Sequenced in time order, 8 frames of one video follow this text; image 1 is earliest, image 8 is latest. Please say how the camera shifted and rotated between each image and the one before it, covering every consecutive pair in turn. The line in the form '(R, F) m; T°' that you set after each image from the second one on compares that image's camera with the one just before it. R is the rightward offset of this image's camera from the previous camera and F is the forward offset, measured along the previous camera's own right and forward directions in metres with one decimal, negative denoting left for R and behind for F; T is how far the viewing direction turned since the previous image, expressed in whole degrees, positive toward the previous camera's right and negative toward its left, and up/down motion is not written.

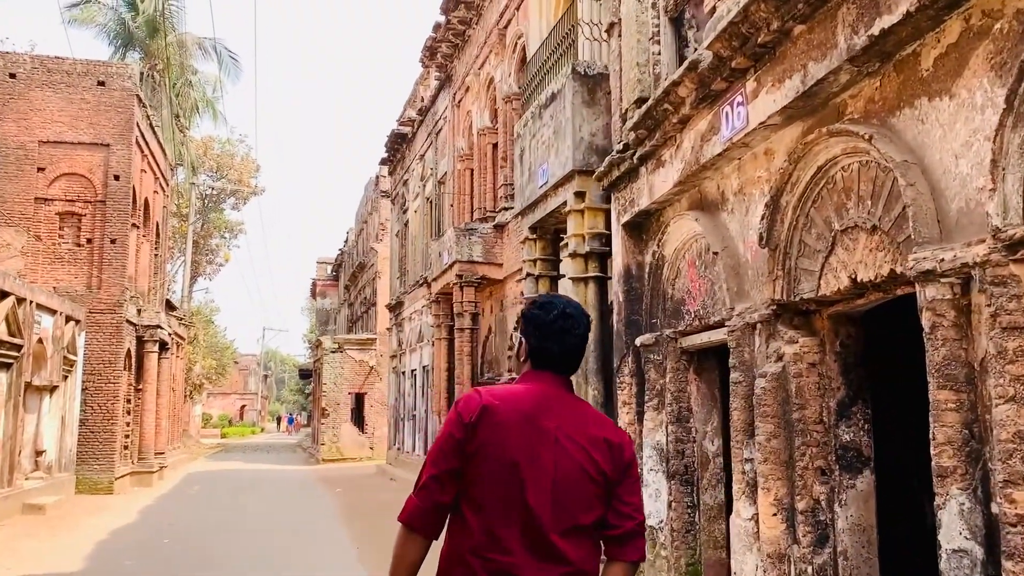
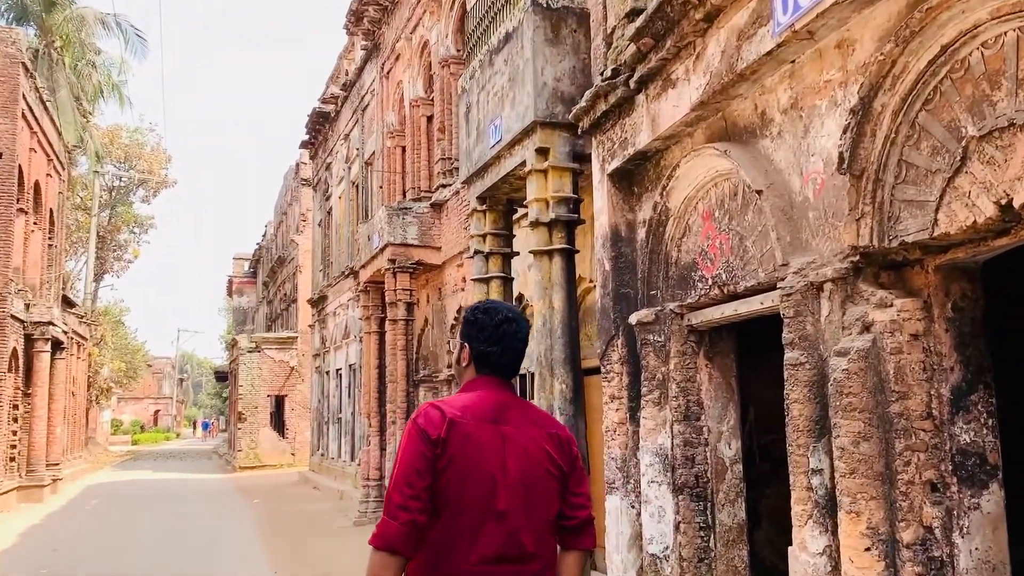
(-0.2, +1.5) m; +5°
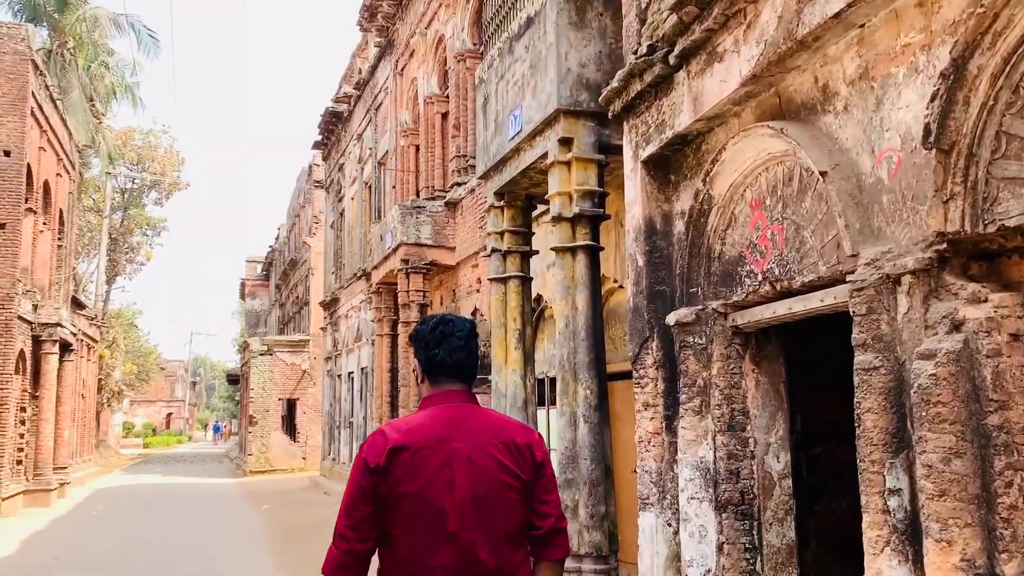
(-0.1, +0.4) m; -1°
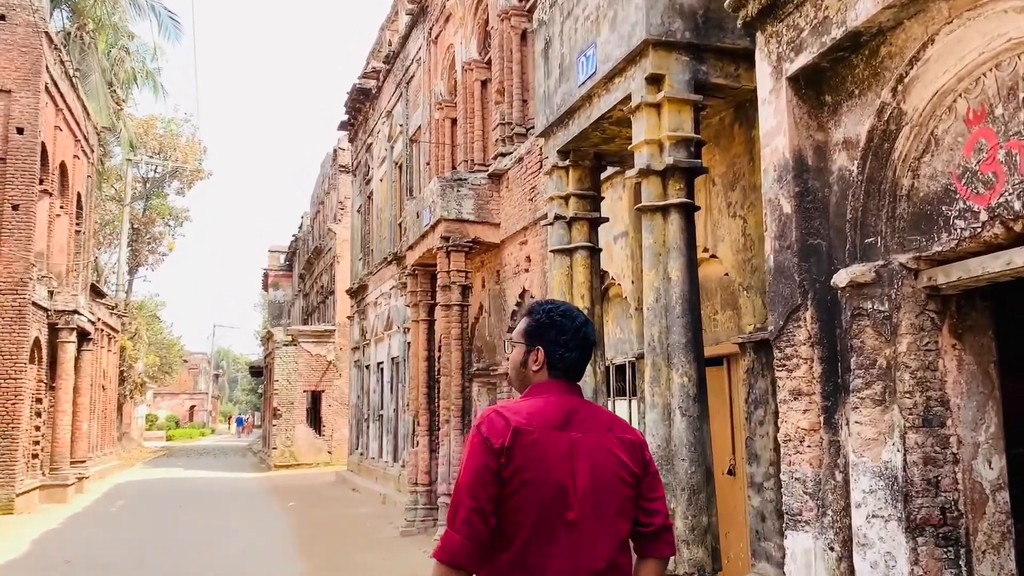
(-0.4, +1.1) m; -1°
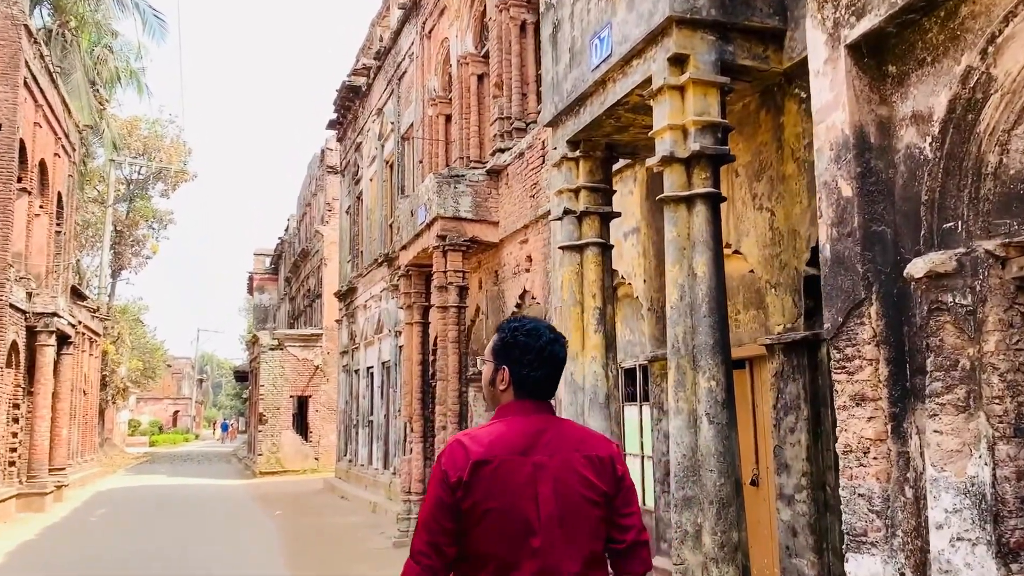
(-0.2, +0.4) m; +1°
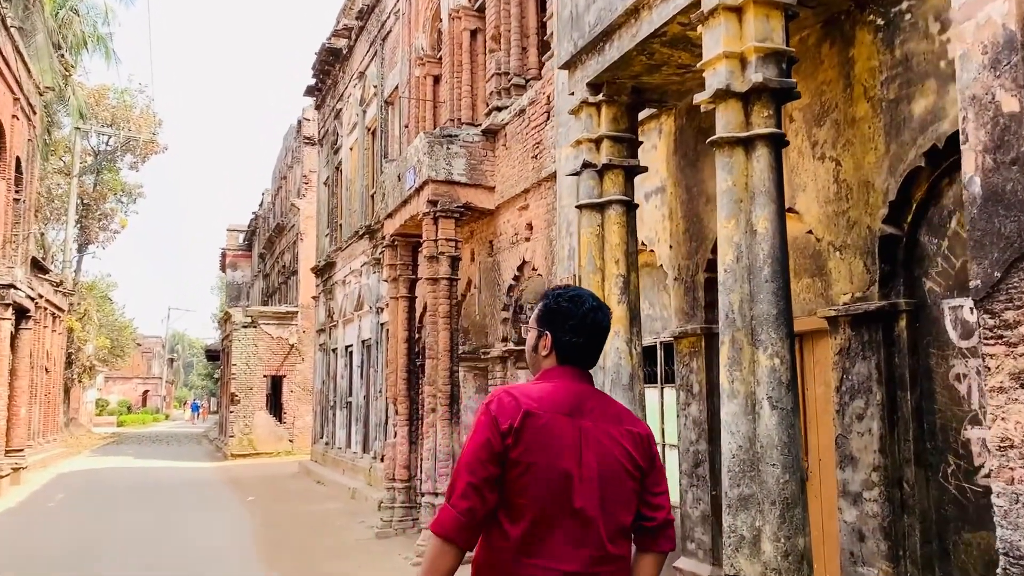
(-0.2, +0.9) m; +2°
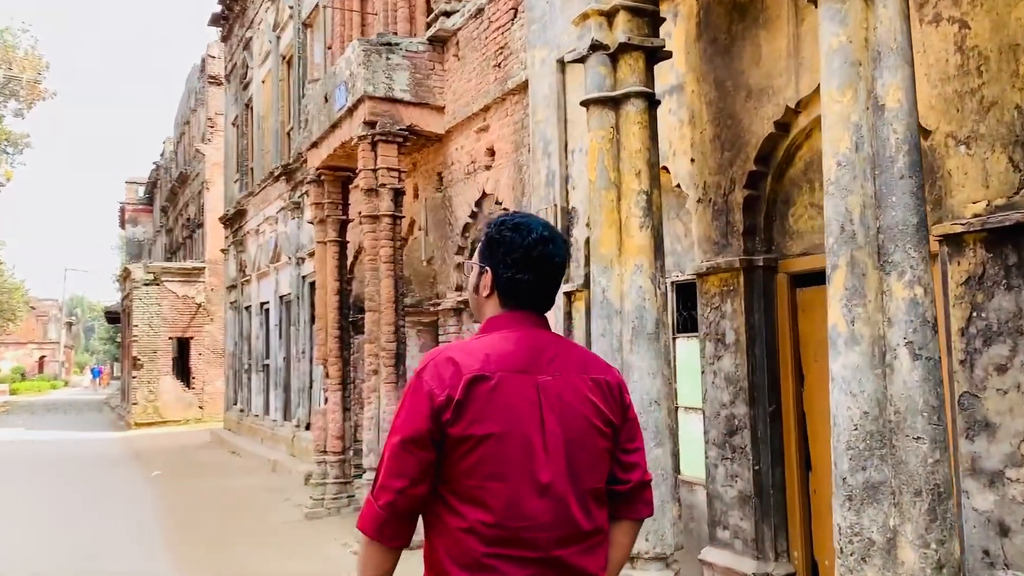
(-0.4, +1.4) m; +6°
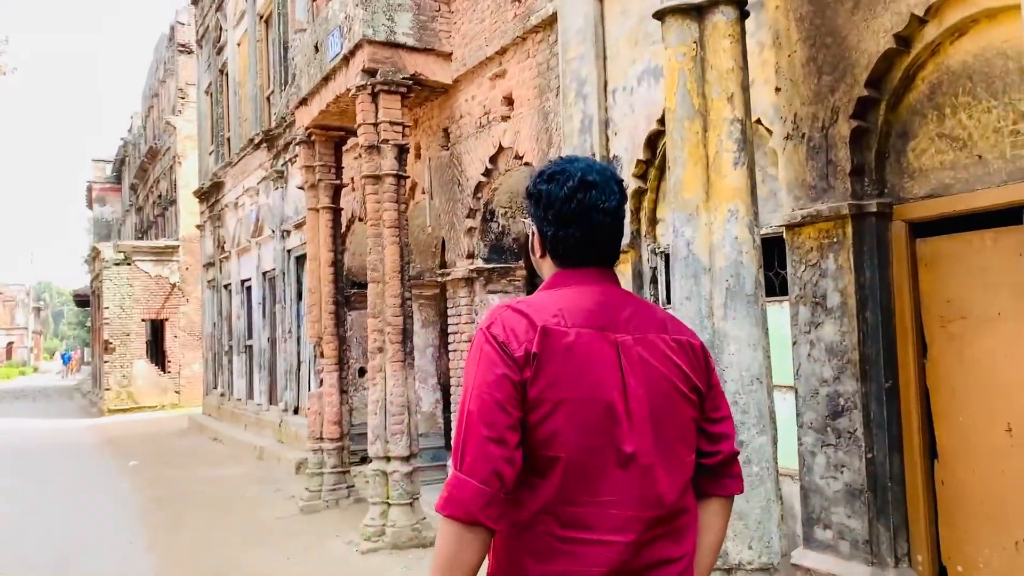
(-0.4, +0.8) m; +2°
